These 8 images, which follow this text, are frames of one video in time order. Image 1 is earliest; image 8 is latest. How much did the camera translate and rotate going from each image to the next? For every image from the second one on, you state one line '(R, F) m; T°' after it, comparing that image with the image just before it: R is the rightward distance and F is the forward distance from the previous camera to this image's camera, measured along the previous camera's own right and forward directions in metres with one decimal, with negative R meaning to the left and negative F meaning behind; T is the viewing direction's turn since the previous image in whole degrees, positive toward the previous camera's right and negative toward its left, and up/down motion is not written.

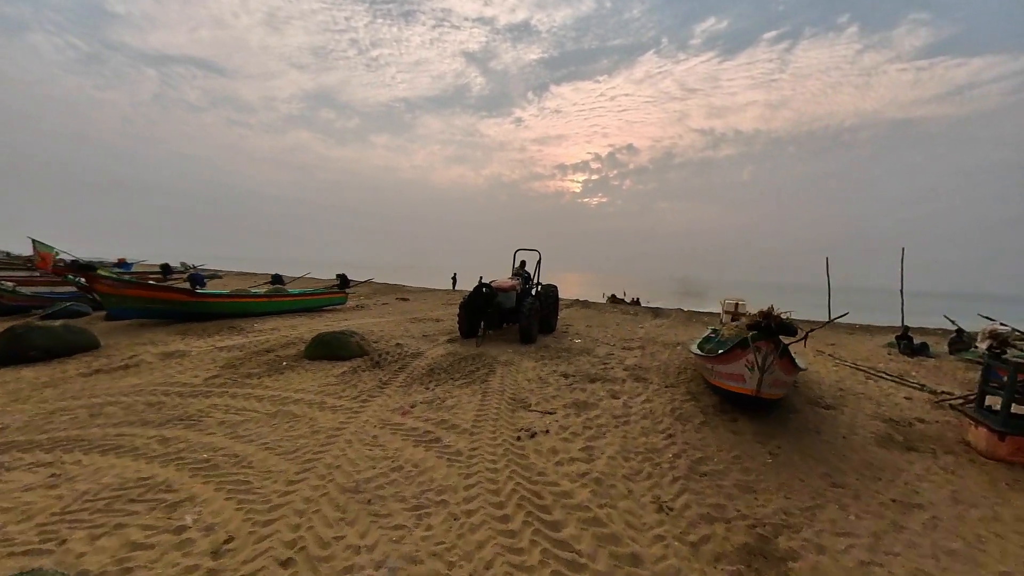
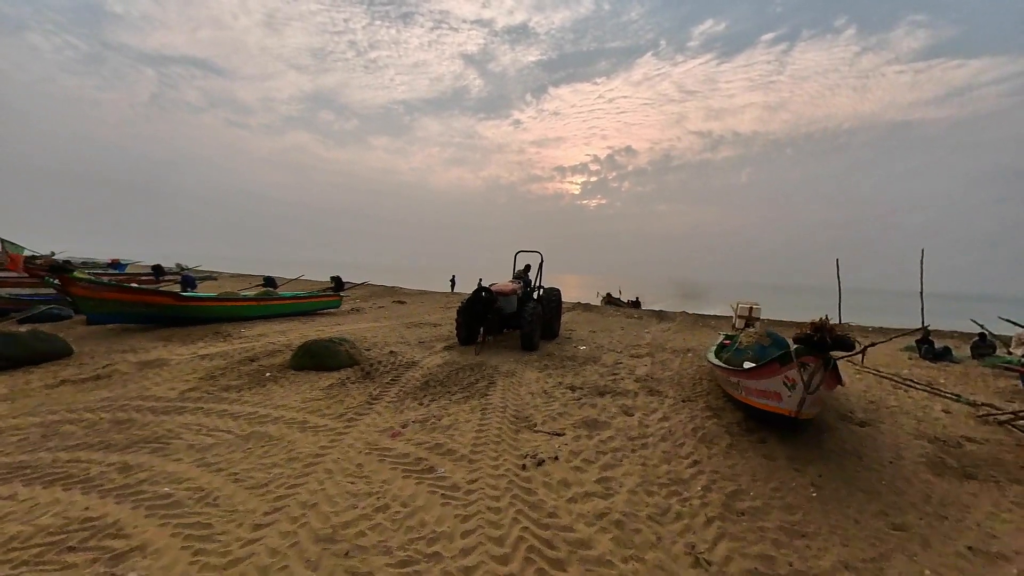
(0.0, +0.5) m; 0°
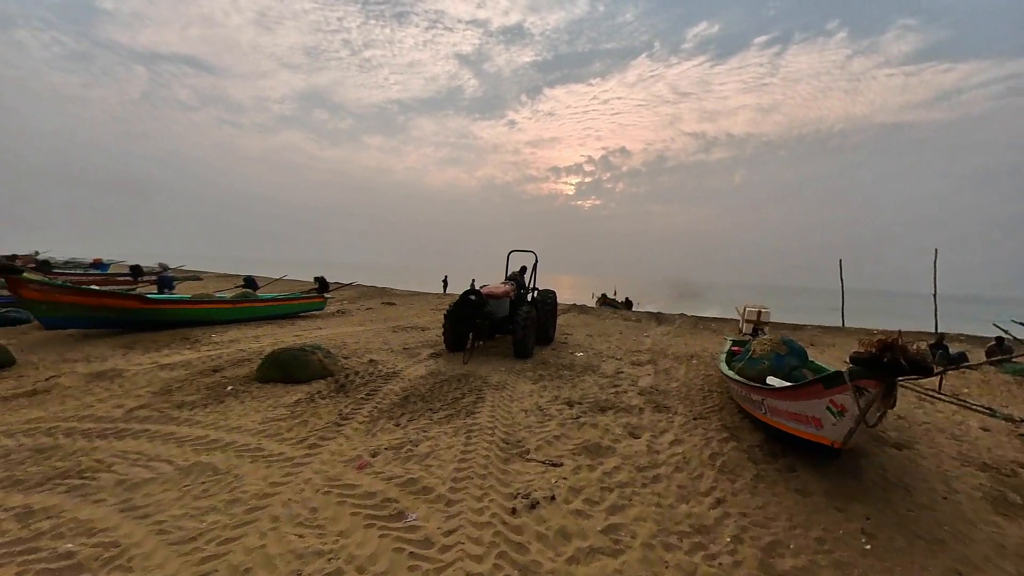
(0.0, +0.6) m; +1°
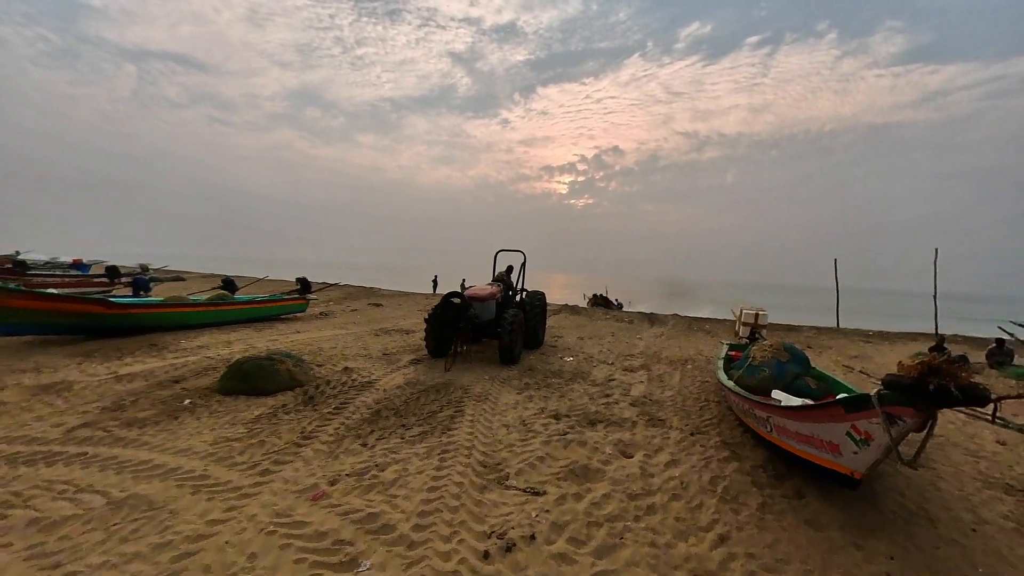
(+0.1, +0.4) m; +1°
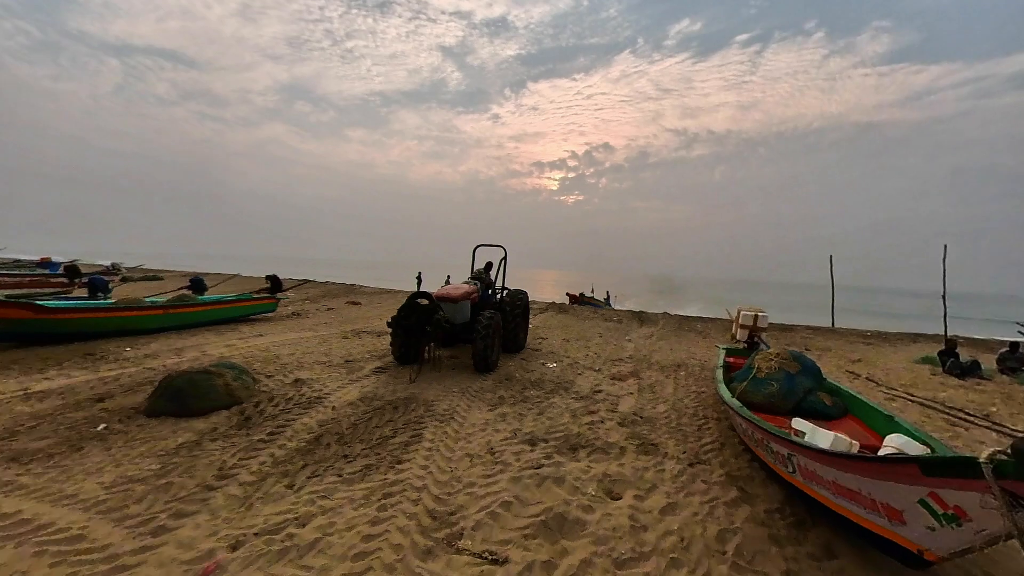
(+0.2, +0.8) m; +1°
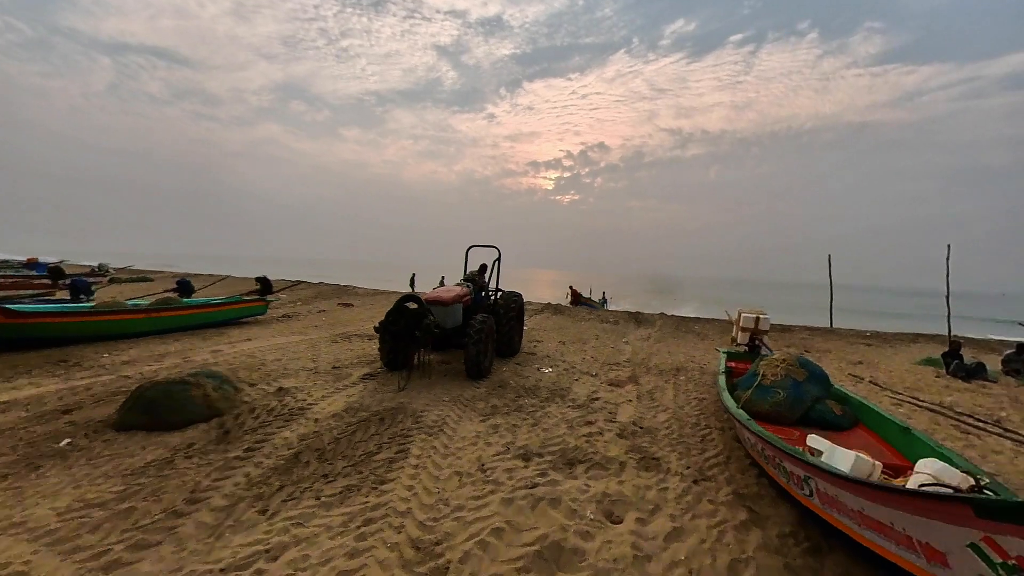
(0.0, +0.3) m; +1°
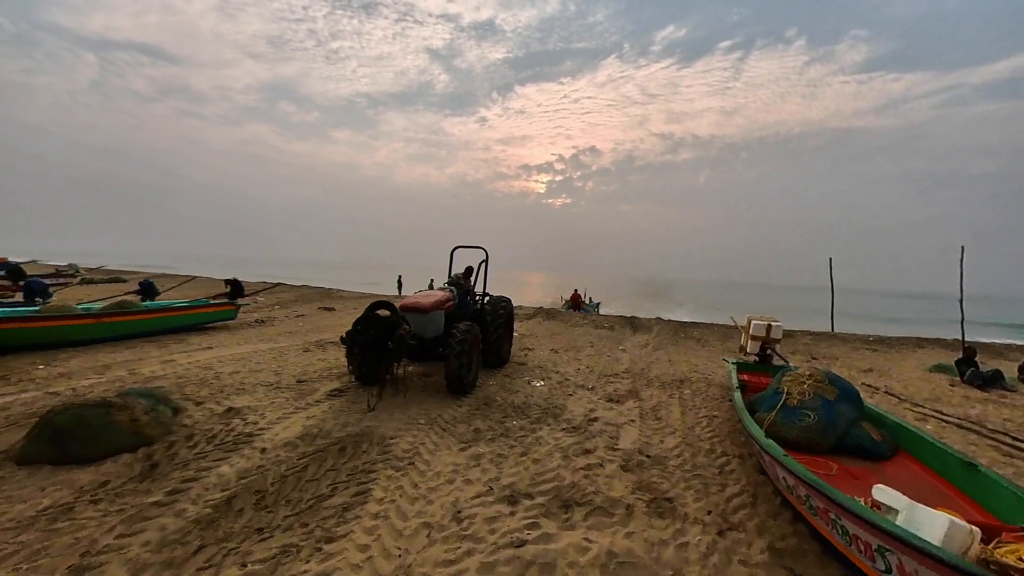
(+0.1, +0.7) m; +1°
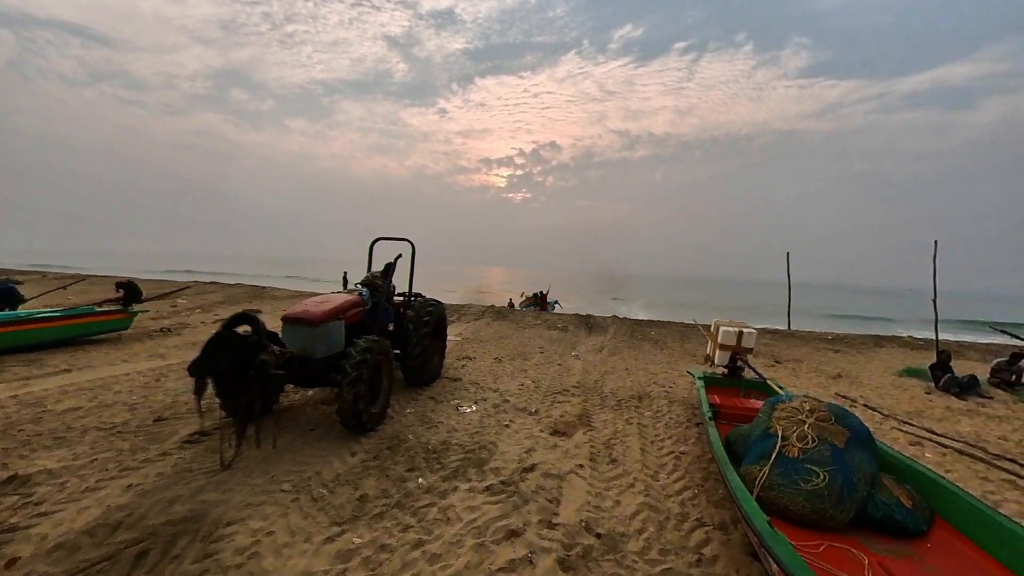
(+0.4, +1.2) m; +5°
